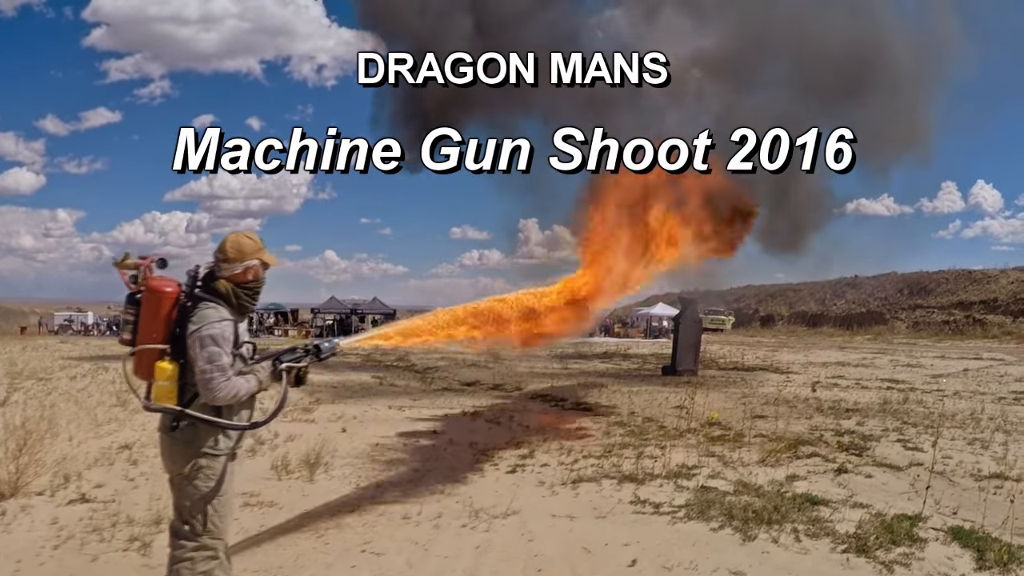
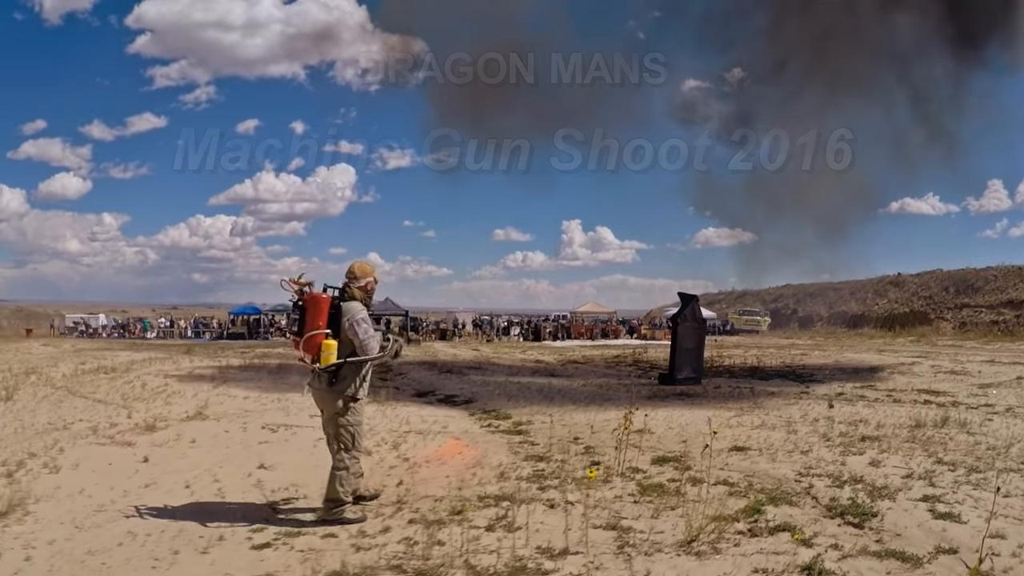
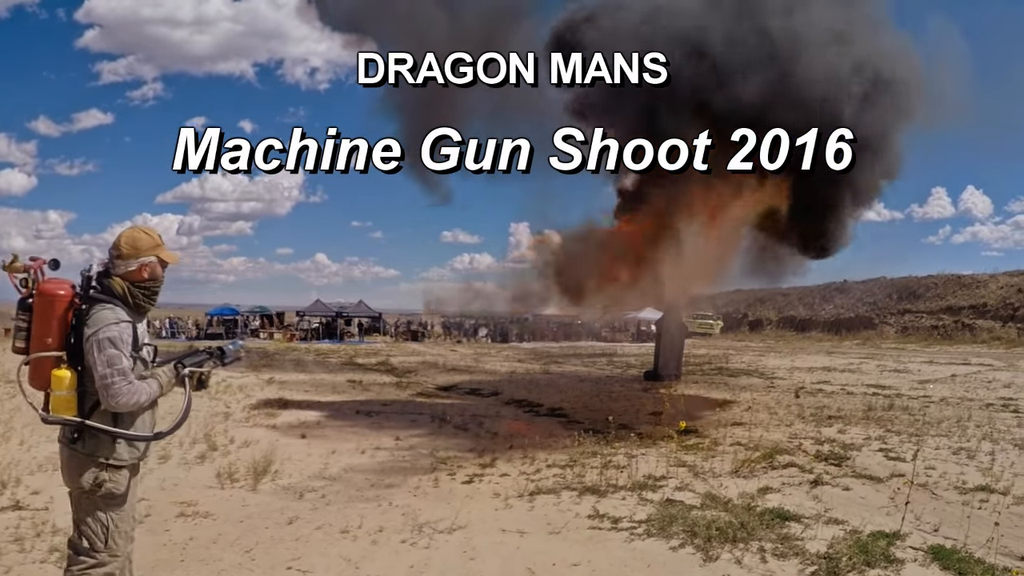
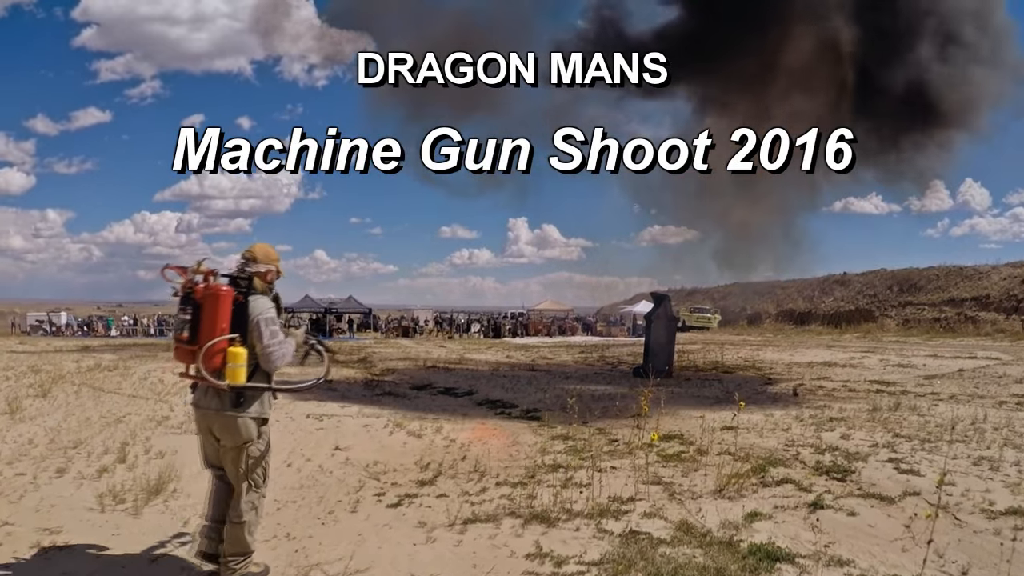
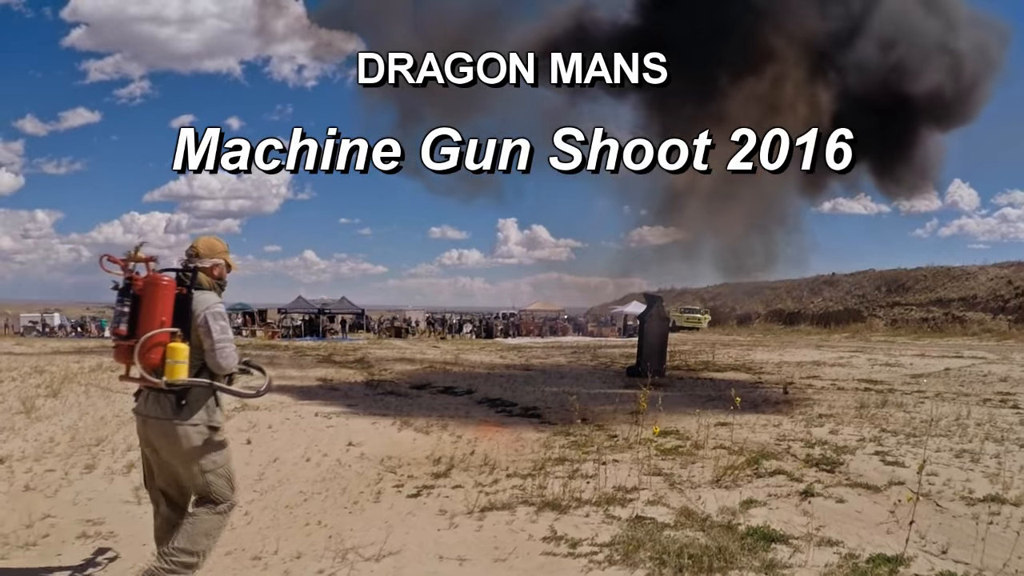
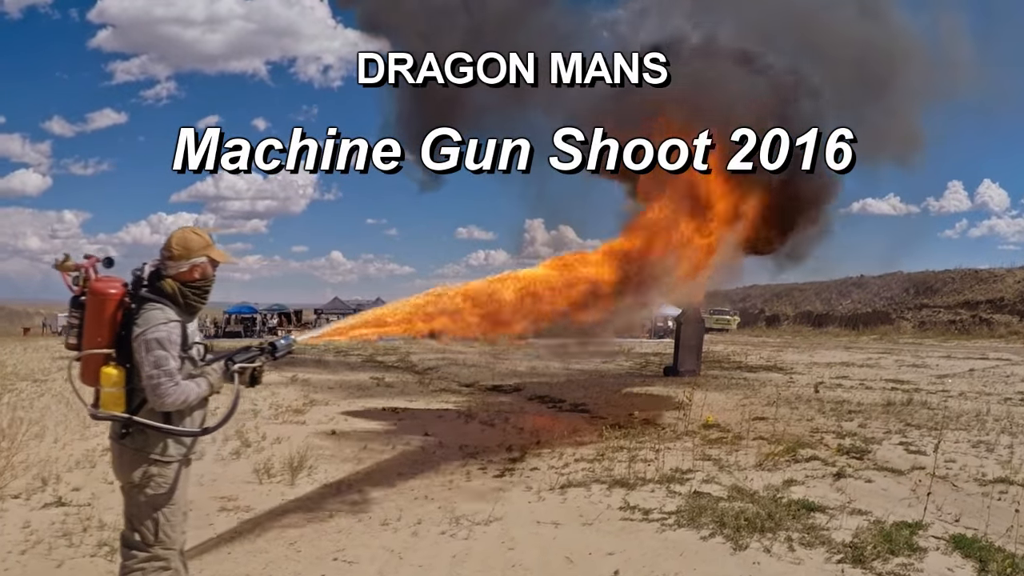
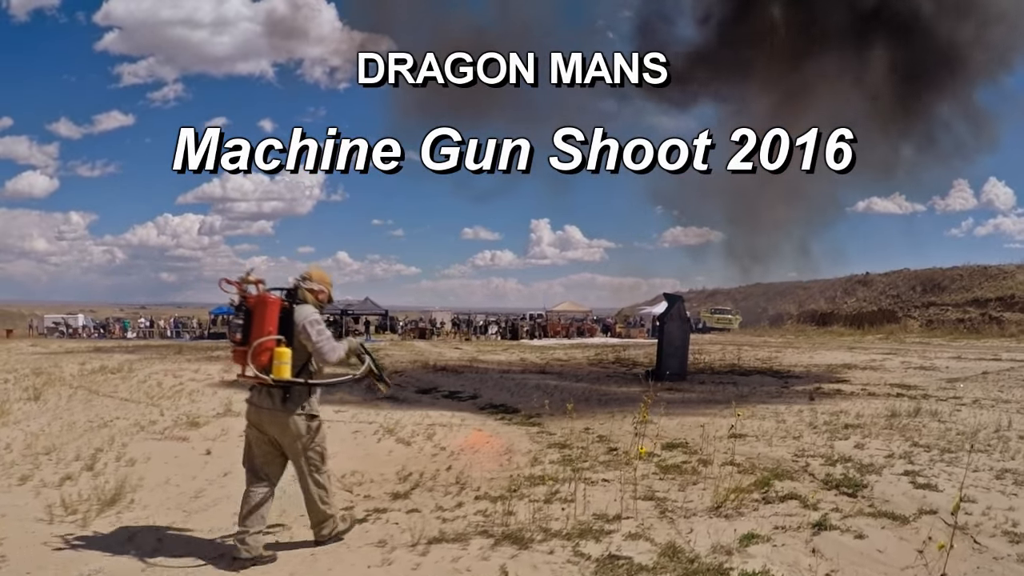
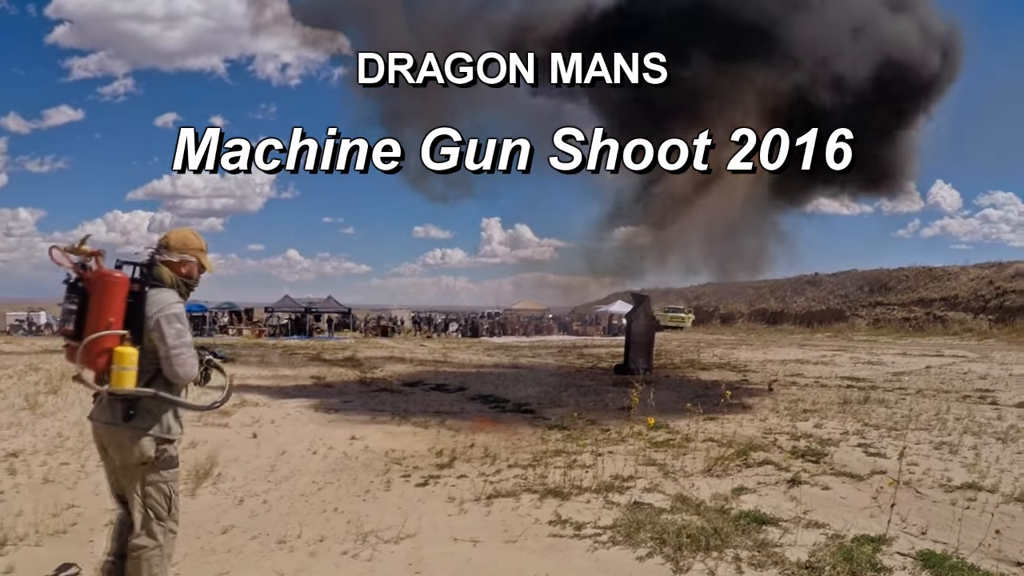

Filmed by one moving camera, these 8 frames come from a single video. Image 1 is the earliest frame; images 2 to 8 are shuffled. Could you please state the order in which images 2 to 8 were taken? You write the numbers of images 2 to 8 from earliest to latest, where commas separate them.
6, 3, 8, 5, 4, 7, 2
